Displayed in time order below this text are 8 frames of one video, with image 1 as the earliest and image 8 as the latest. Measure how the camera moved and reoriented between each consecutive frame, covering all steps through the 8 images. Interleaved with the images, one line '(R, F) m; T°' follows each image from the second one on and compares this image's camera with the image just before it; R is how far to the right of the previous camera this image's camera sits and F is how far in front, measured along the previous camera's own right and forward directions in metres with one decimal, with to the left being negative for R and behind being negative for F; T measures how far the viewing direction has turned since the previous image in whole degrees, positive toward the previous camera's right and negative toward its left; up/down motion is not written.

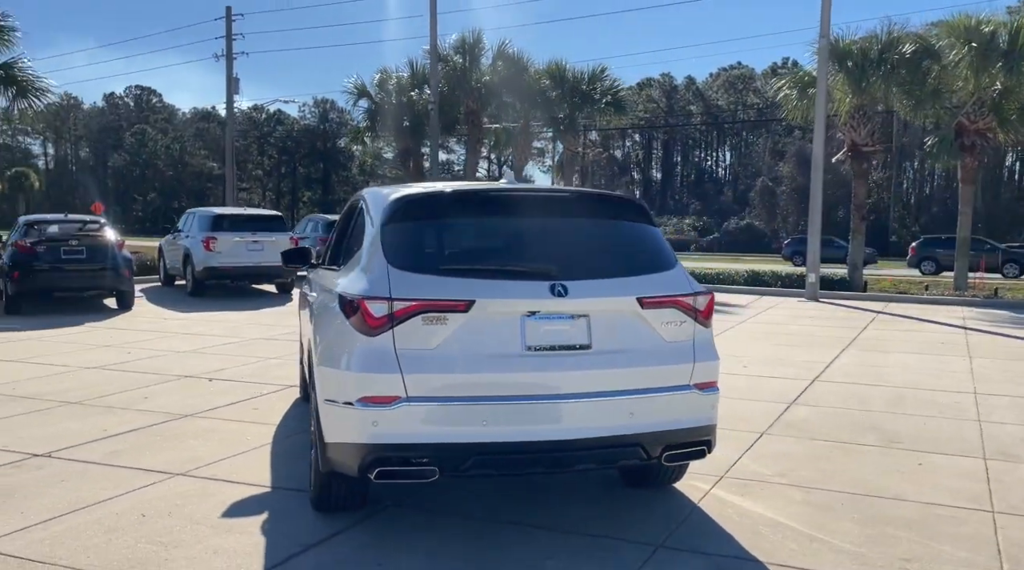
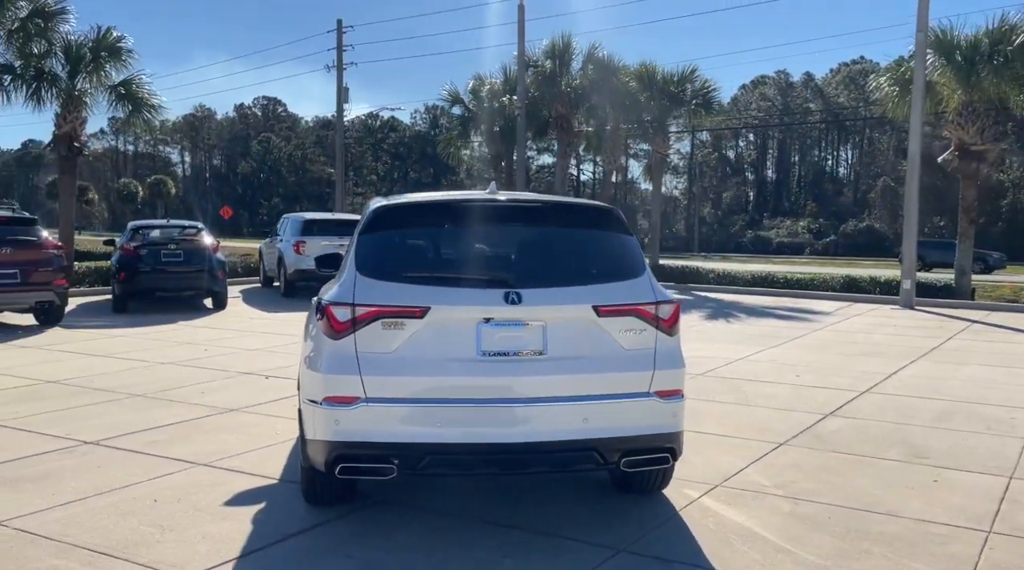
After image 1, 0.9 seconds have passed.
(+0.8, -0.1) m; -8°
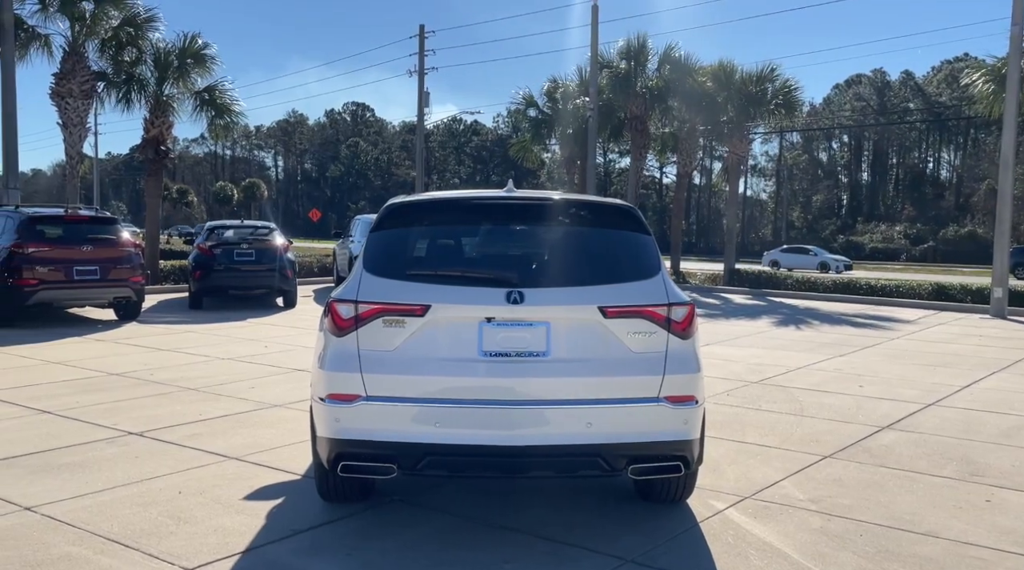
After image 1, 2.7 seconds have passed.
(+0.4, +0.1) m; -6°
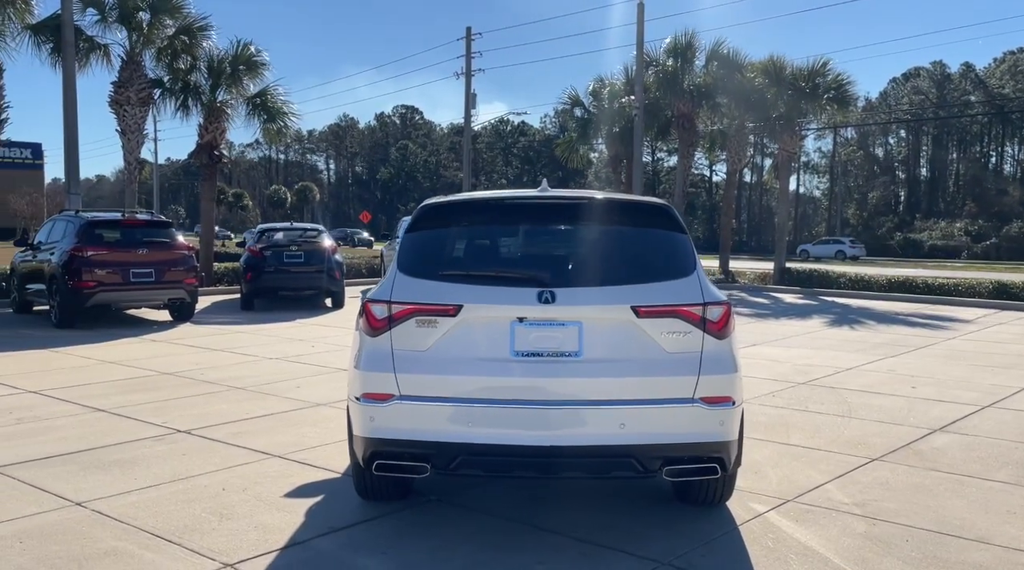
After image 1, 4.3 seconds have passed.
(+0.1, 0.0) m; -3°
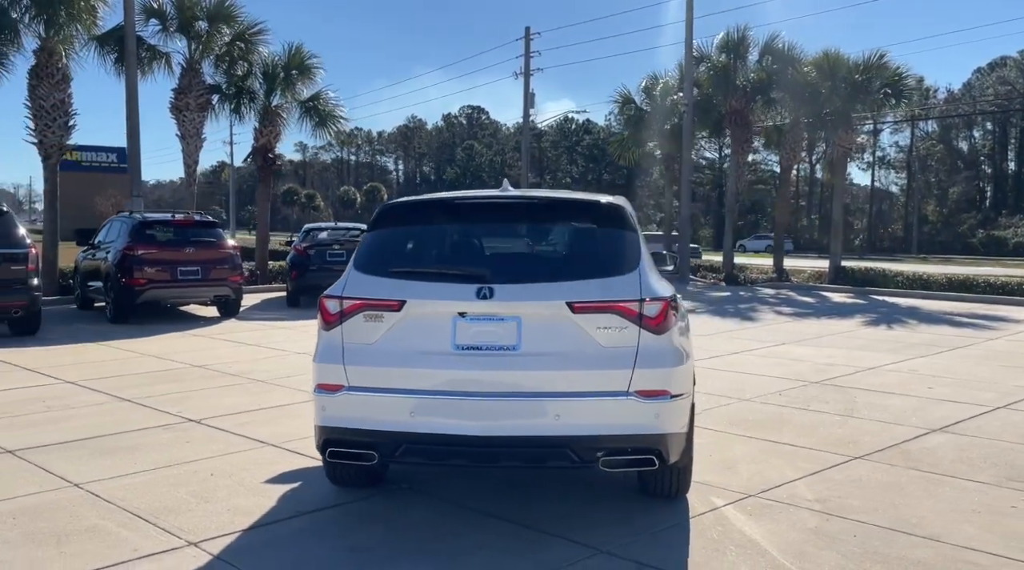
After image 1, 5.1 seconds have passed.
(+0.7, -0.1) m; -5°
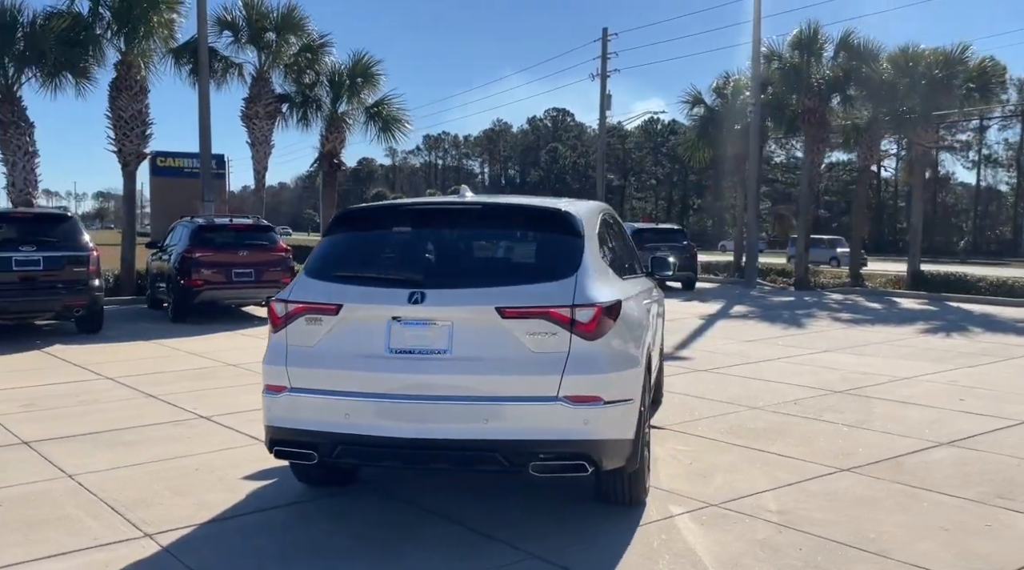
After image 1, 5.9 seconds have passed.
(+0.8, 0.0) m; -6°
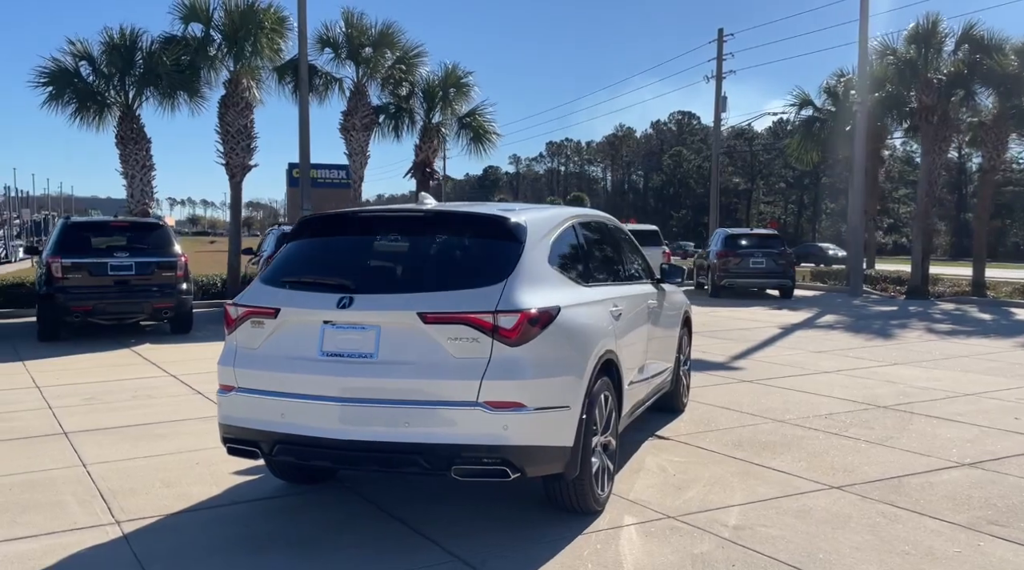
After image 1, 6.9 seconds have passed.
(+1.1, 0.0) m; -9°
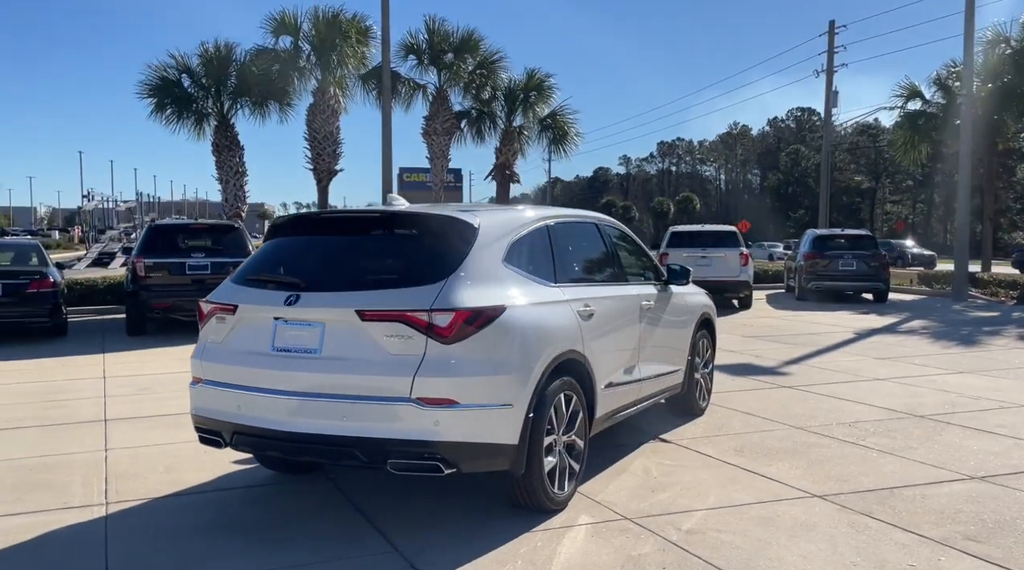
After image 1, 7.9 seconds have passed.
(+0.9, 0.0) m; -8°
